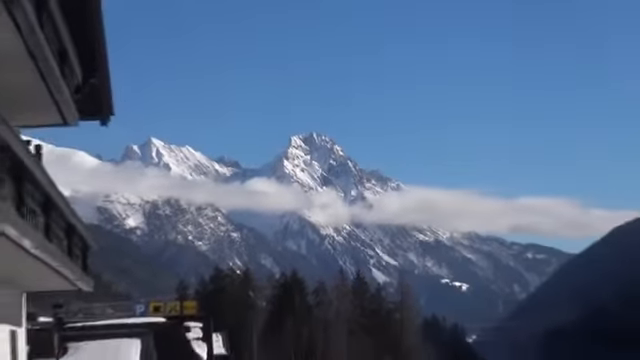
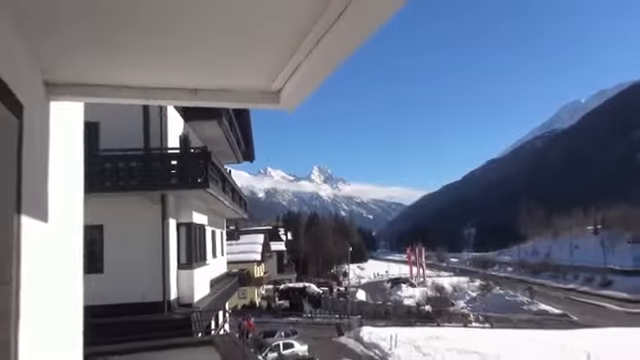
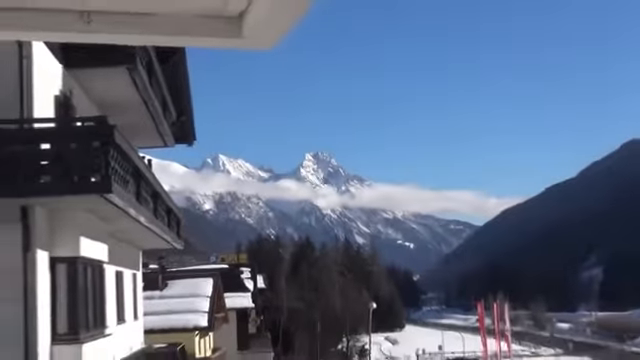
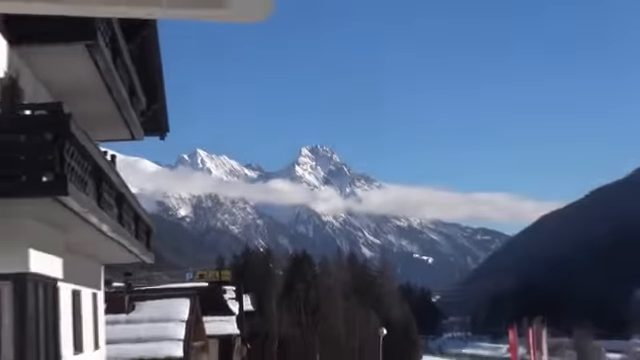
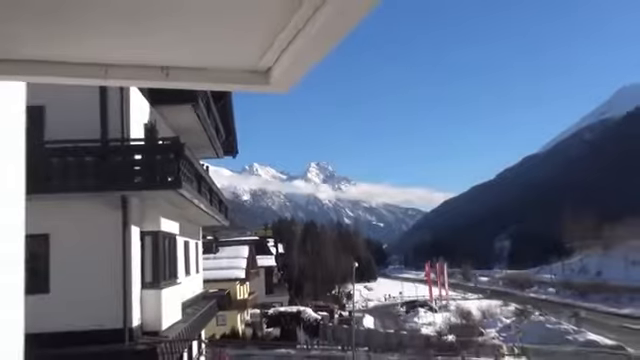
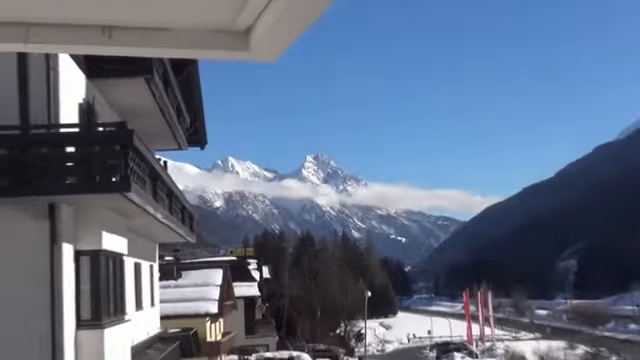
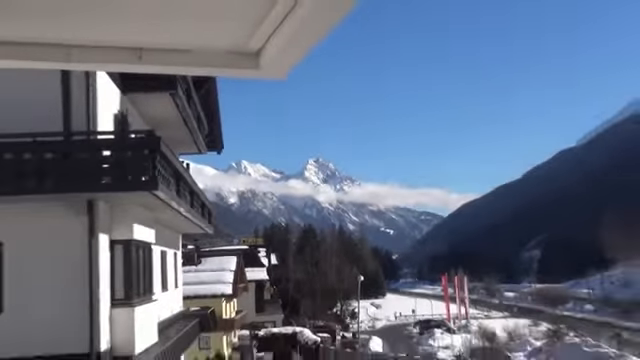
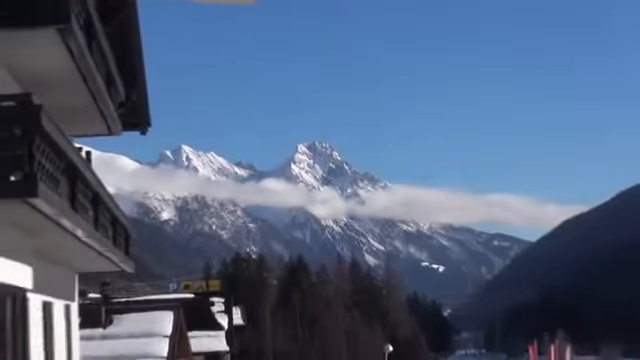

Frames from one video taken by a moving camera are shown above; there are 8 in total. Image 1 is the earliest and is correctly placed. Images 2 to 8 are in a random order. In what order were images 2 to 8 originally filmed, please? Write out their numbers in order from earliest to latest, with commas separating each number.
8, 4, 3, 6, 7, 5, 2
